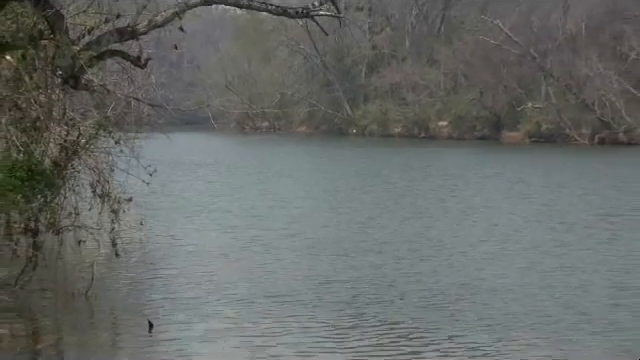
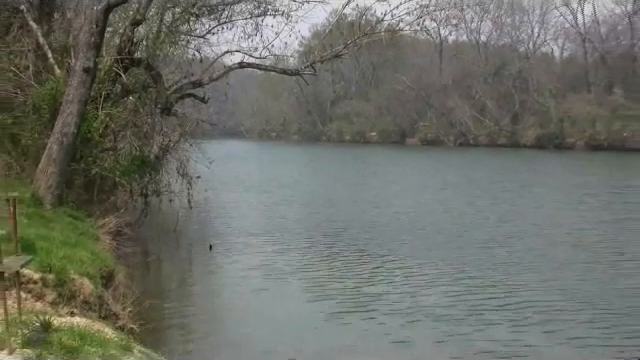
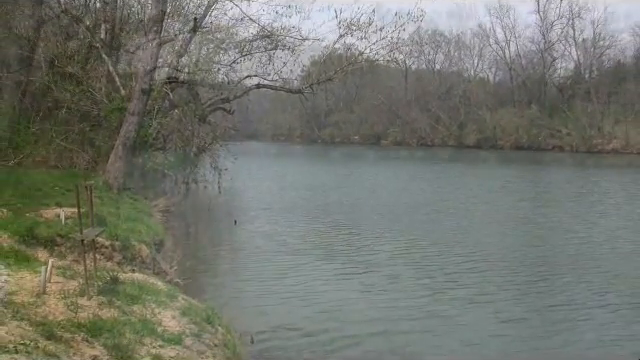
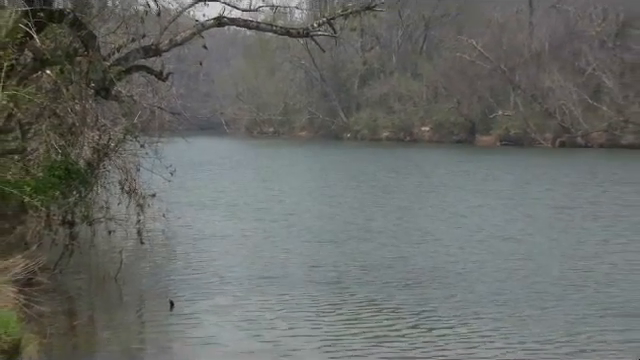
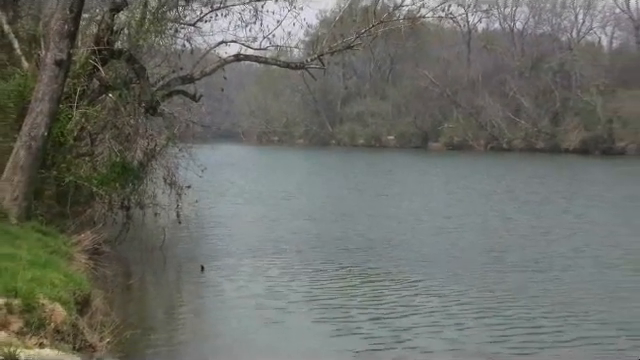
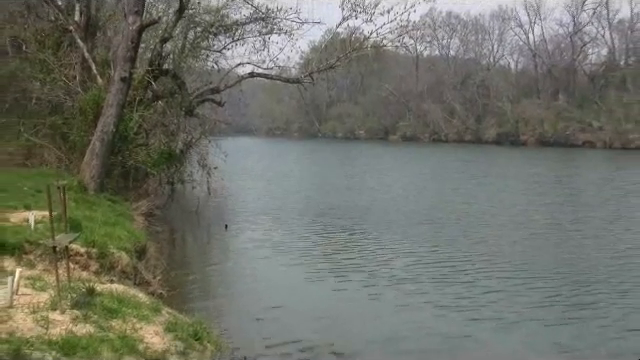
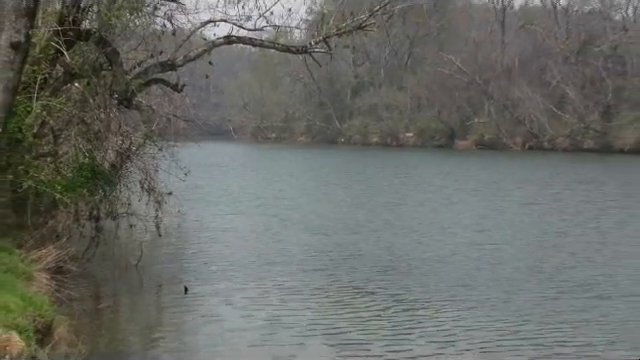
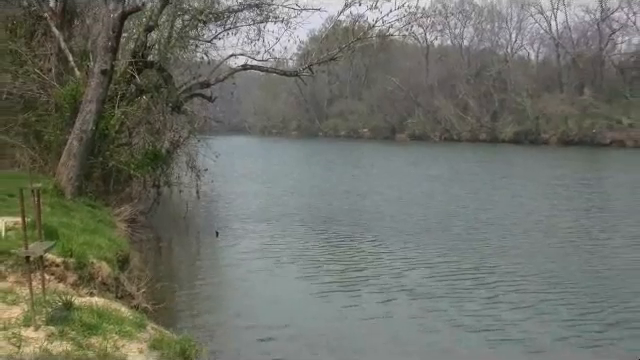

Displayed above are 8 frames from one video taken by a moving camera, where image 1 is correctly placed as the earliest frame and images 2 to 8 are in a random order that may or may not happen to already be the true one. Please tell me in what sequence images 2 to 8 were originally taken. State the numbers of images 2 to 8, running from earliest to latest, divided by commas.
4, 7, 5, 2, 8, 6, 3
